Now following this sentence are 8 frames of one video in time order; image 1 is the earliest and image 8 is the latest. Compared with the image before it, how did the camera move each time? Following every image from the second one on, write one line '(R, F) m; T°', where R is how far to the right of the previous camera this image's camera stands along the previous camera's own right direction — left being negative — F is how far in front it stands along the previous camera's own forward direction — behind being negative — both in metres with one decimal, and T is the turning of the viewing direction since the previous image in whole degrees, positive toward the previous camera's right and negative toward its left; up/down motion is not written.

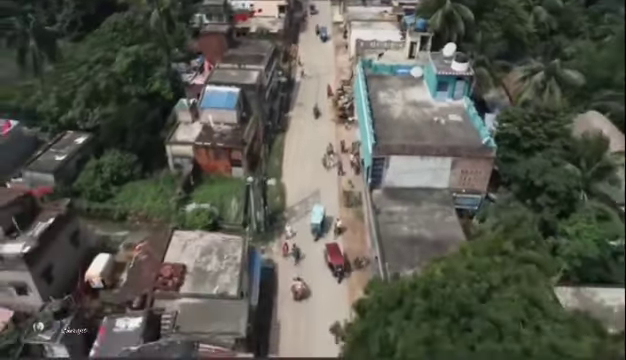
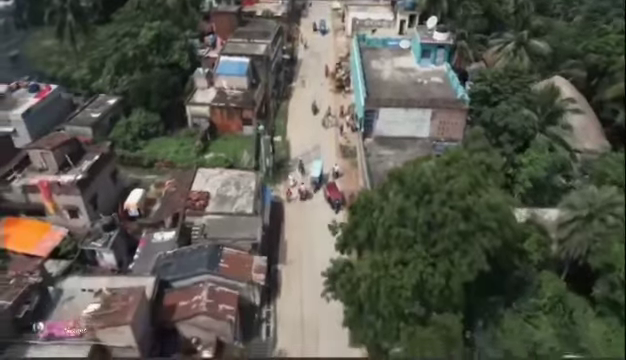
(-0.1, -3.8) m; 0°
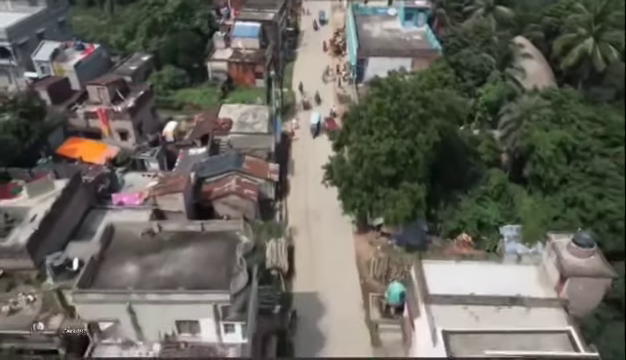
(-0.1, -5.5) m; 0°
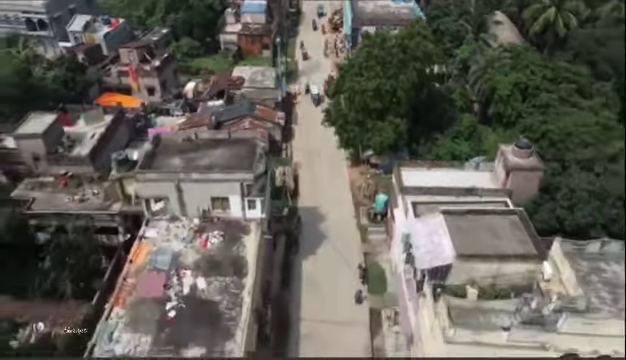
(0.0, -4.4) m; 0°
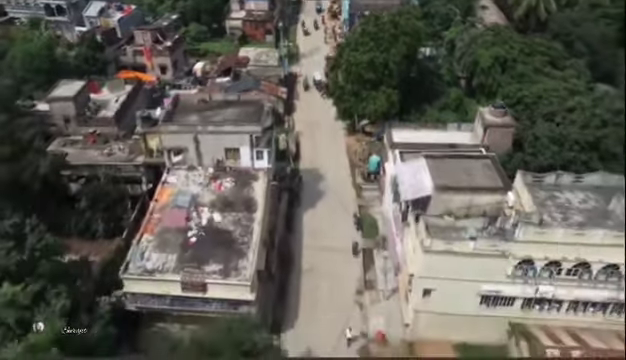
(0.0, -2.6) m; 0°
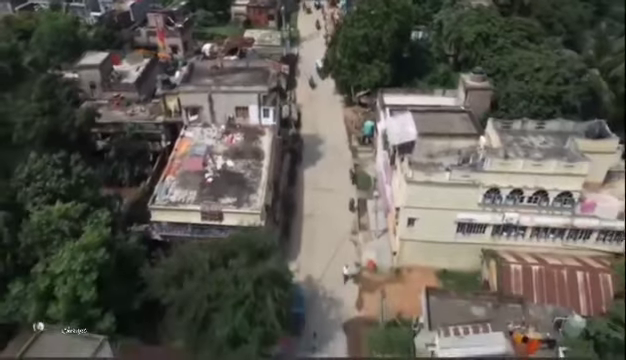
(0.0, -2.7) m; 0°
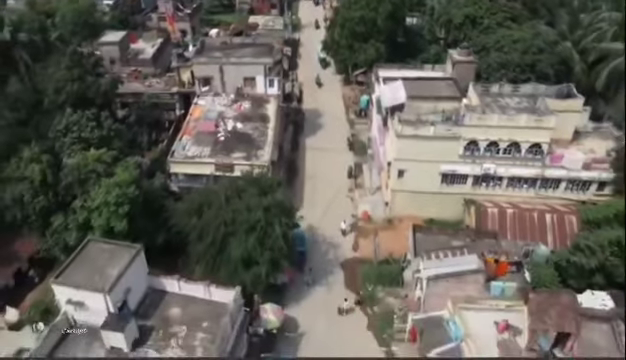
(0.0, -2.4) m; 0°
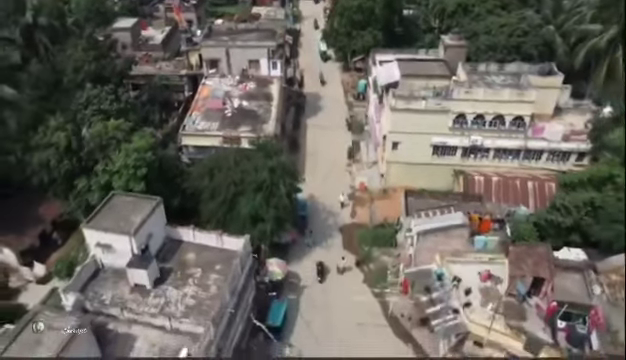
(0.0, -1.7) m; 0°
